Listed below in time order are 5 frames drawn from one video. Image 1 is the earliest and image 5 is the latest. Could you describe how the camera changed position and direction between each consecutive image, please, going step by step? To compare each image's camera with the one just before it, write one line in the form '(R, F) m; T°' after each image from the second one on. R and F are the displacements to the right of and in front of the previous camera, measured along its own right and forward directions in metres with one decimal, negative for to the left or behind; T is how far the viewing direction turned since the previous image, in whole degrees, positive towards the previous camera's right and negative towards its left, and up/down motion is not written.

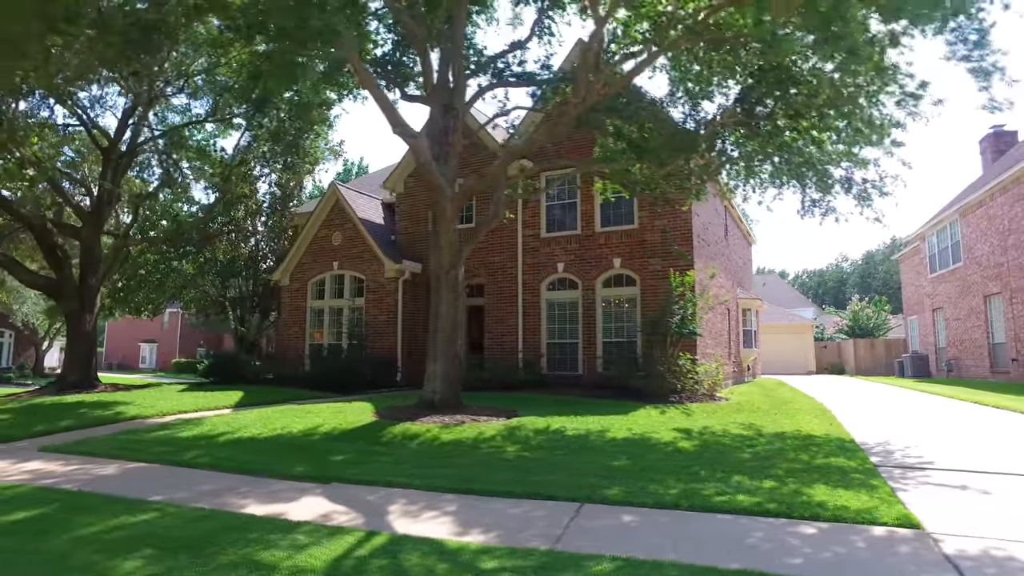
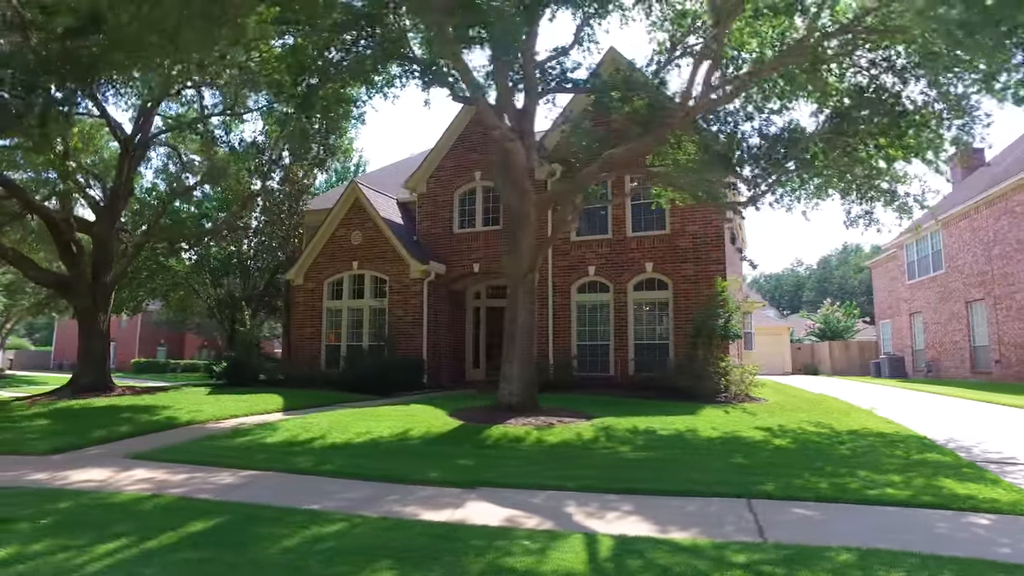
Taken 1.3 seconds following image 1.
(-2.6, -0.1) m; +5°
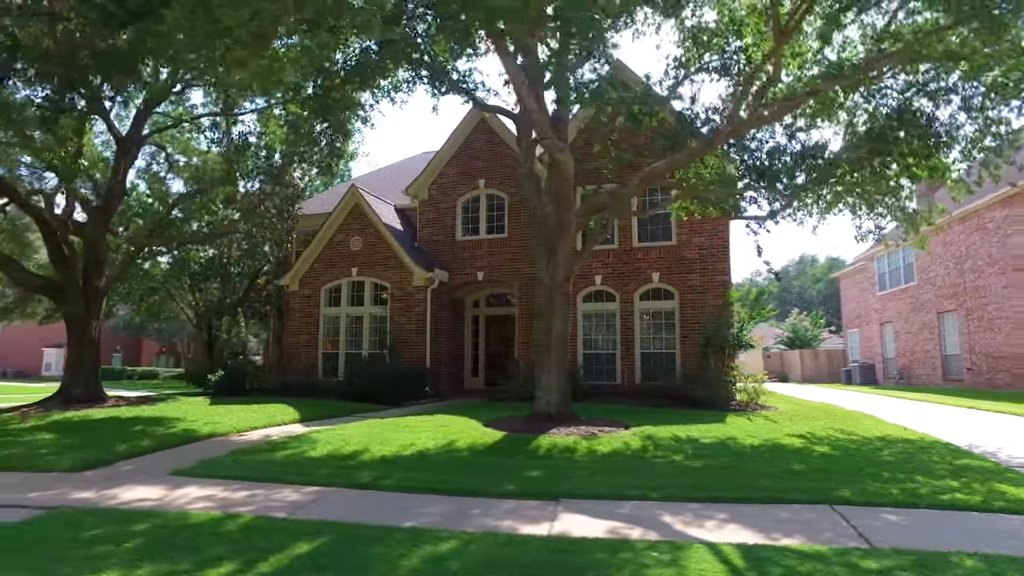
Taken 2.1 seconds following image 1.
(-1.6, +0.1) m; +5°
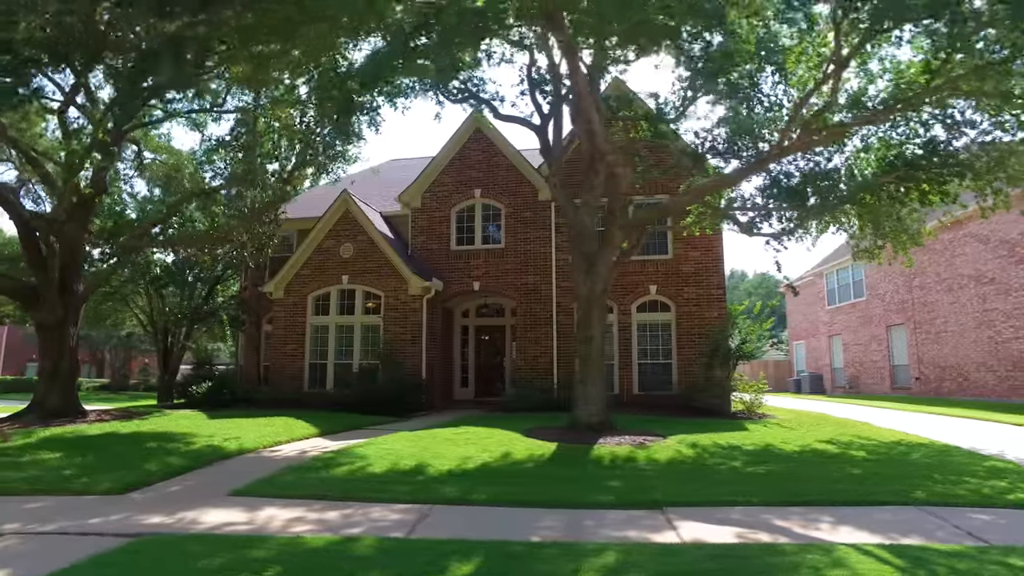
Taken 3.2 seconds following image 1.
(-2.3, +0.2) m; +7°
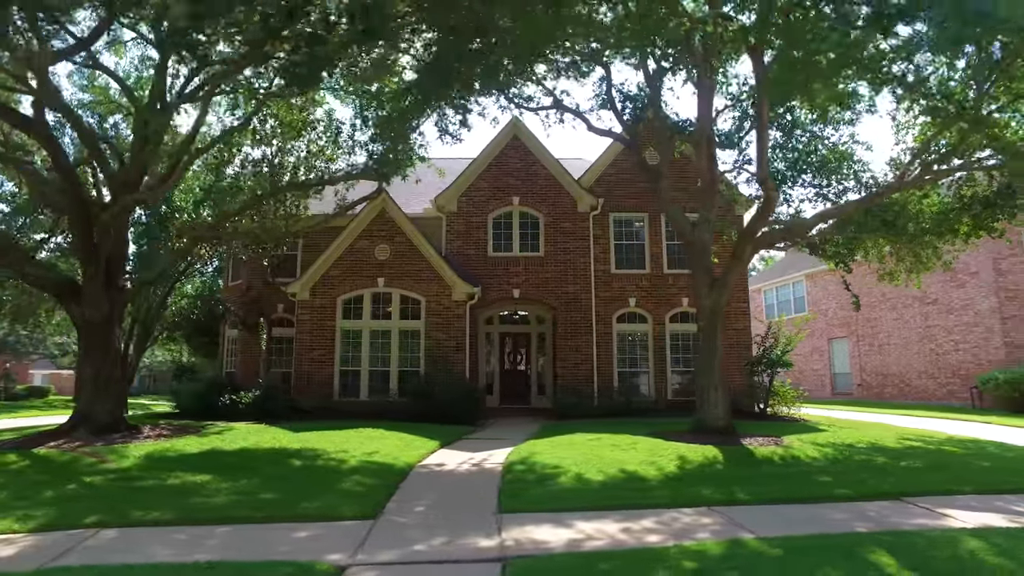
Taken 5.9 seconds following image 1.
(-5.6, +0.7) m; +13°
